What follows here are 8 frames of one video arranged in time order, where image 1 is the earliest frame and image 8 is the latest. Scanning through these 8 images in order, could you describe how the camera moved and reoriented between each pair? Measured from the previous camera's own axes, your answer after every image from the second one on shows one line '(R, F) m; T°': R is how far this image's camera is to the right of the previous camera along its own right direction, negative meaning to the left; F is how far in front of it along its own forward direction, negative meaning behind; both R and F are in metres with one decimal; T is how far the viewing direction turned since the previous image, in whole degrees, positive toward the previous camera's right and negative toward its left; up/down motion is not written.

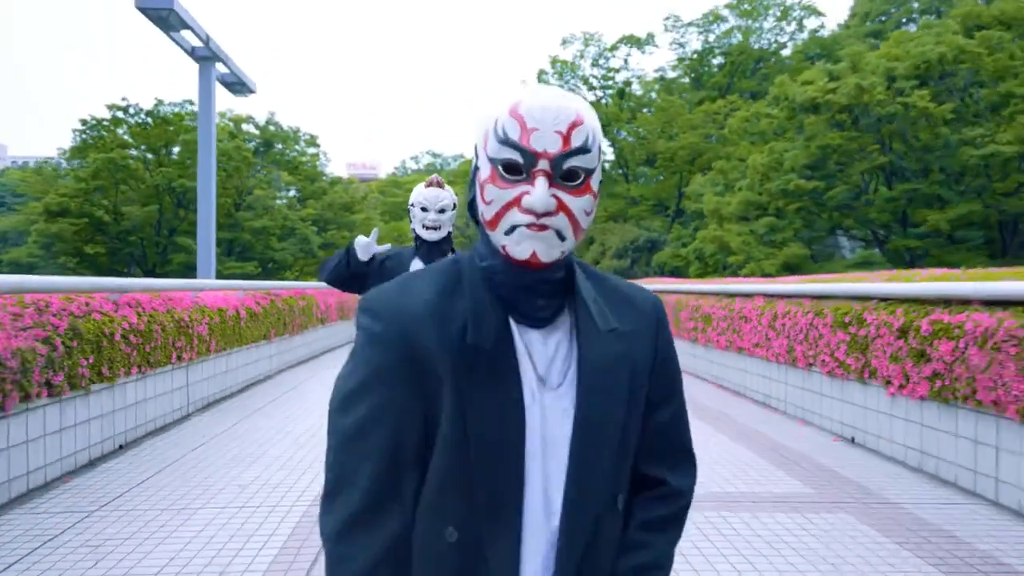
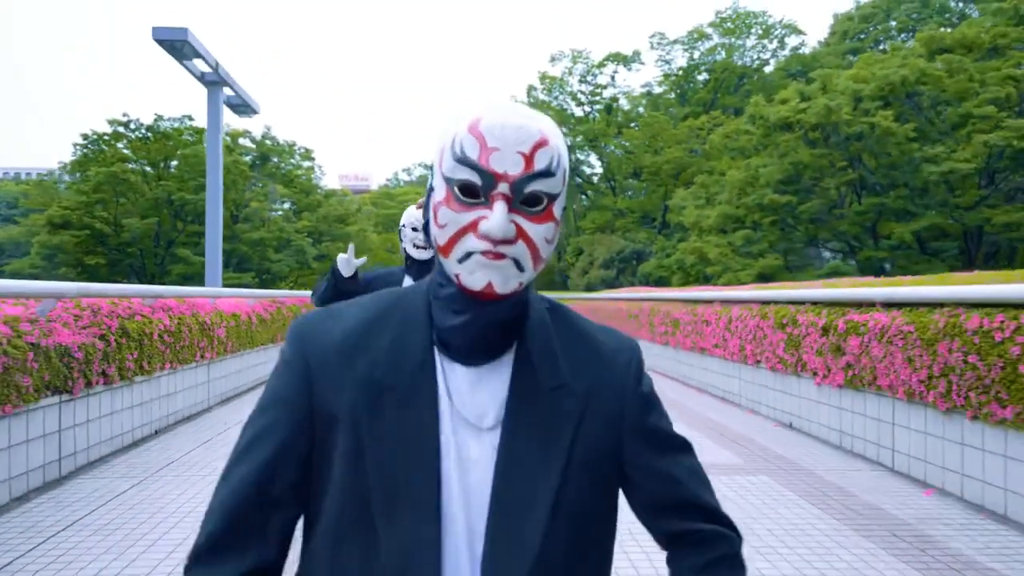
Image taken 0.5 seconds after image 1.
(+0.1, -1.2) m; +1°
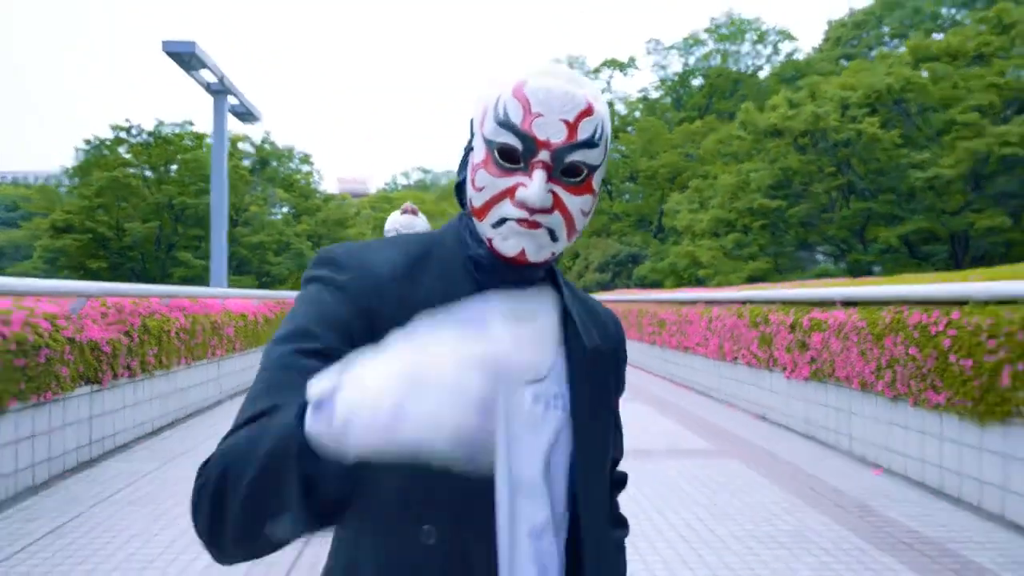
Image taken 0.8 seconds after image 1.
(+0.1, -0.6) m; 0°
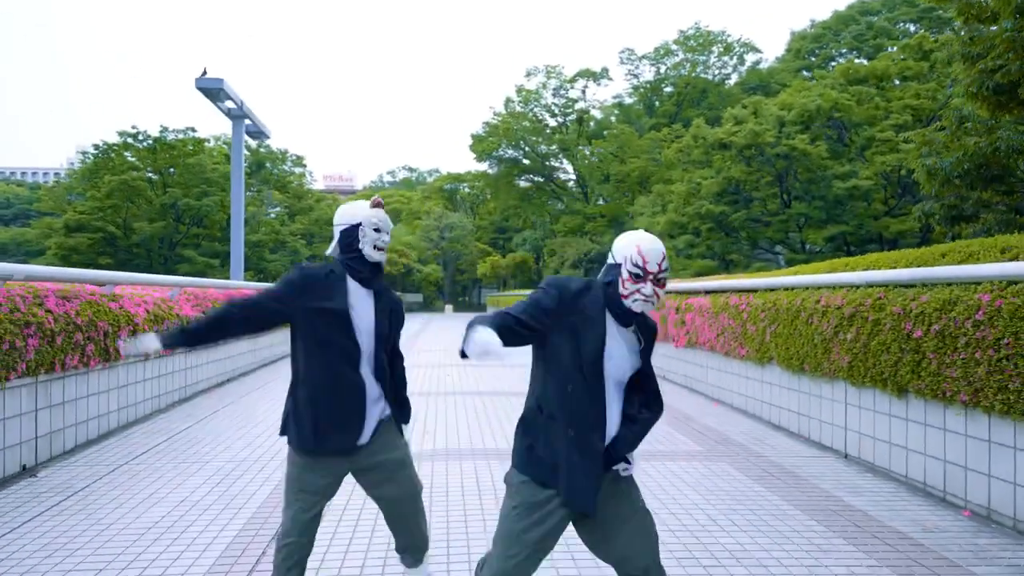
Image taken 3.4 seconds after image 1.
(+0.3, -3.4) m; +1°
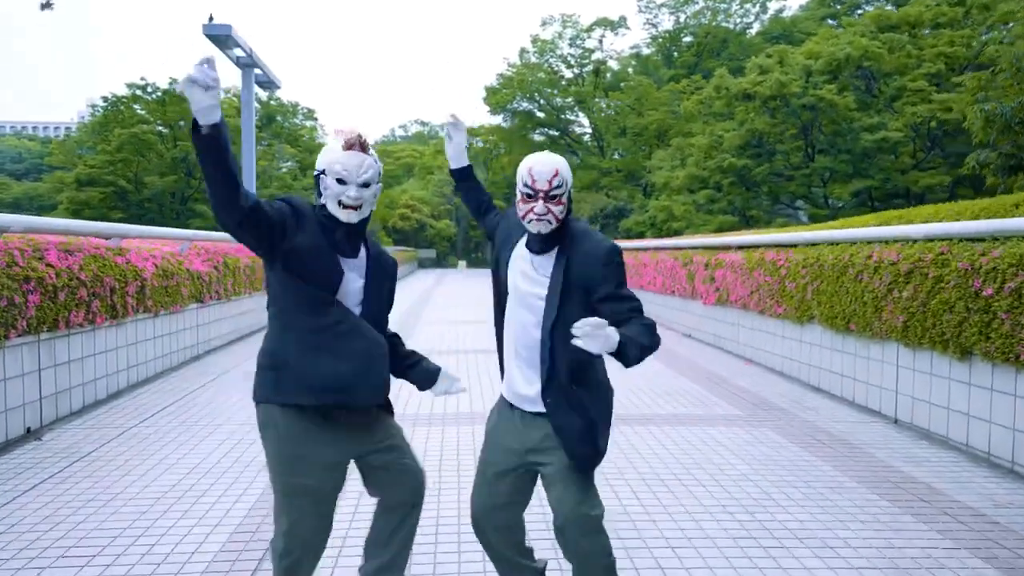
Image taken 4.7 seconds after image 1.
(-0.2, +0.5) m; -1°
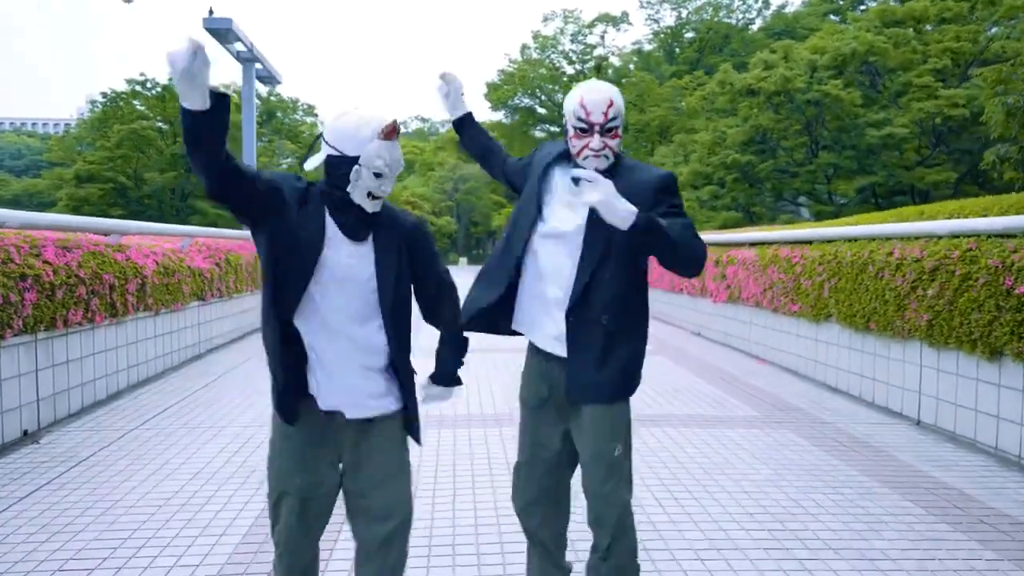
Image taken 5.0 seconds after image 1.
(-0.1, +0.2) m; 0°
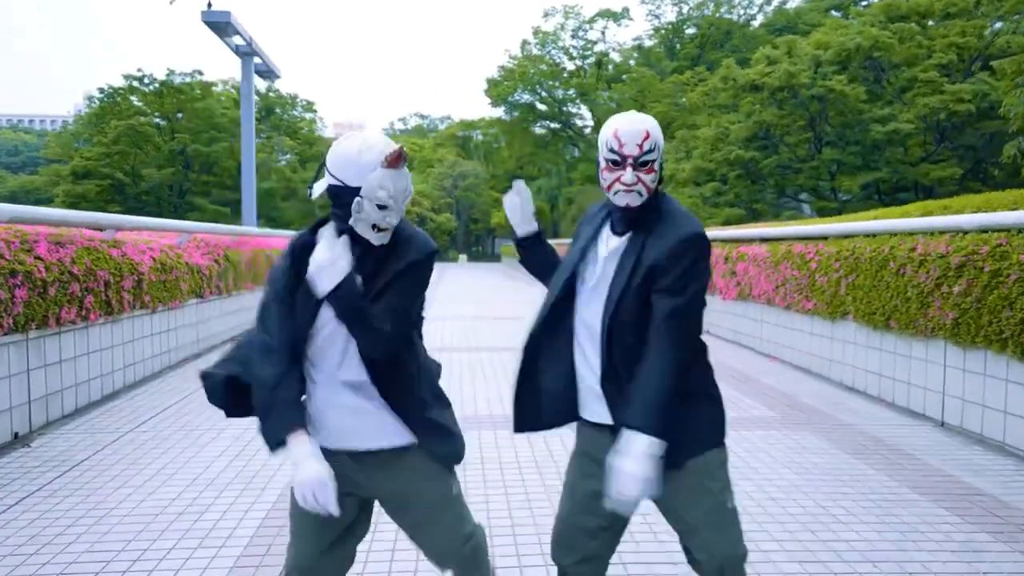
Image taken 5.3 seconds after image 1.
(-0.1, +0.2) m; 0°
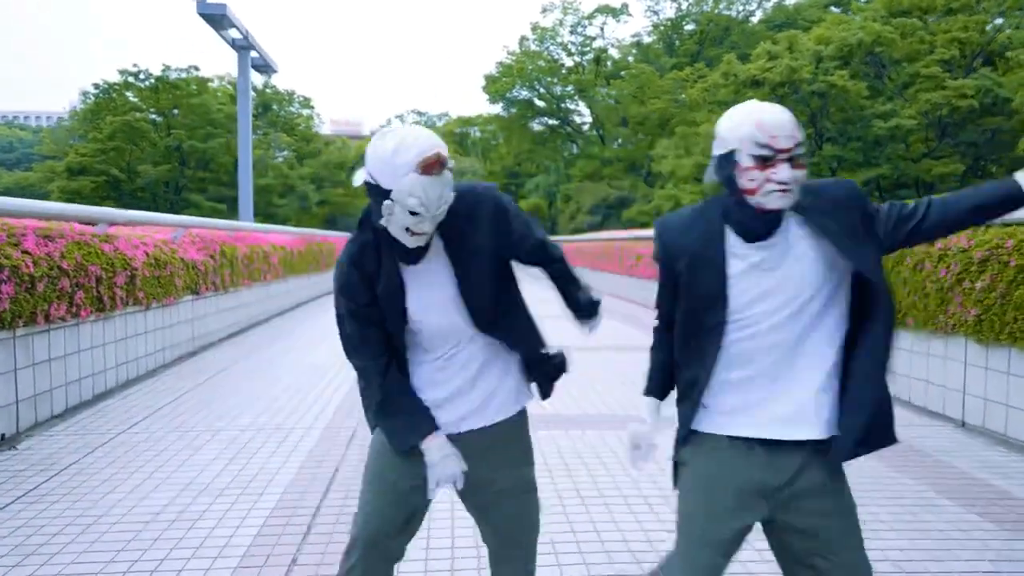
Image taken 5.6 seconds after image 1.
(-0.1, +0.2) m; 0°
